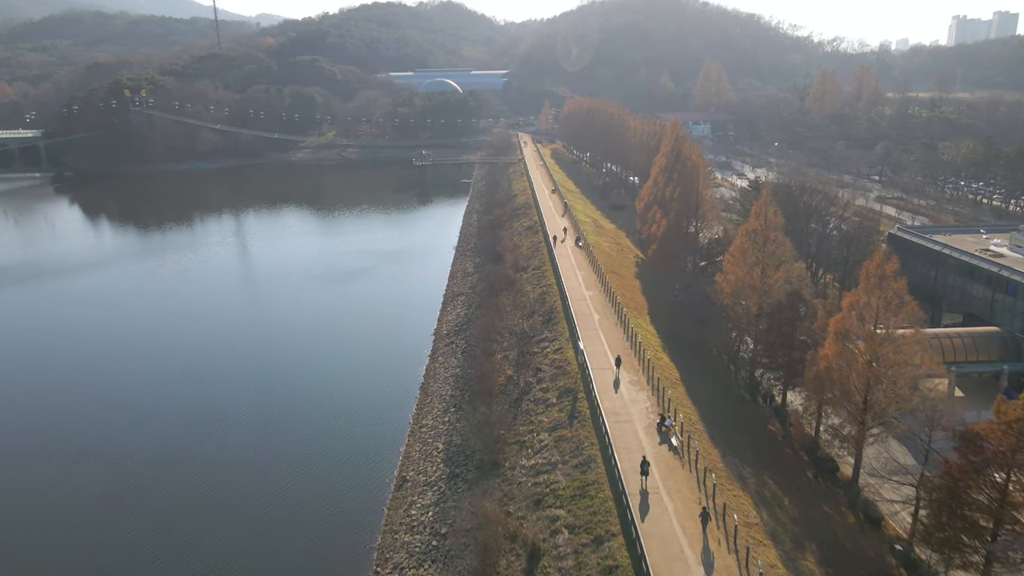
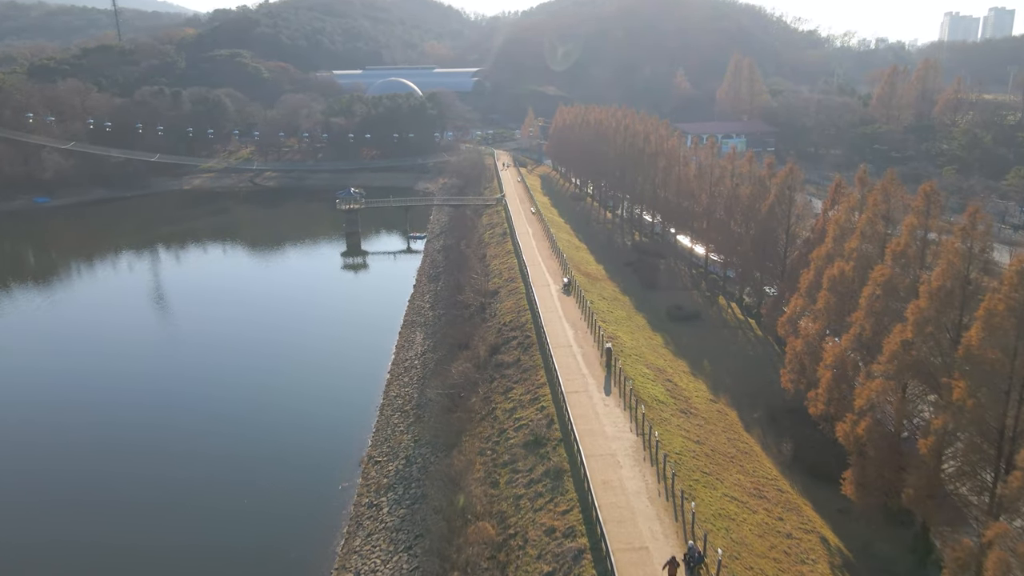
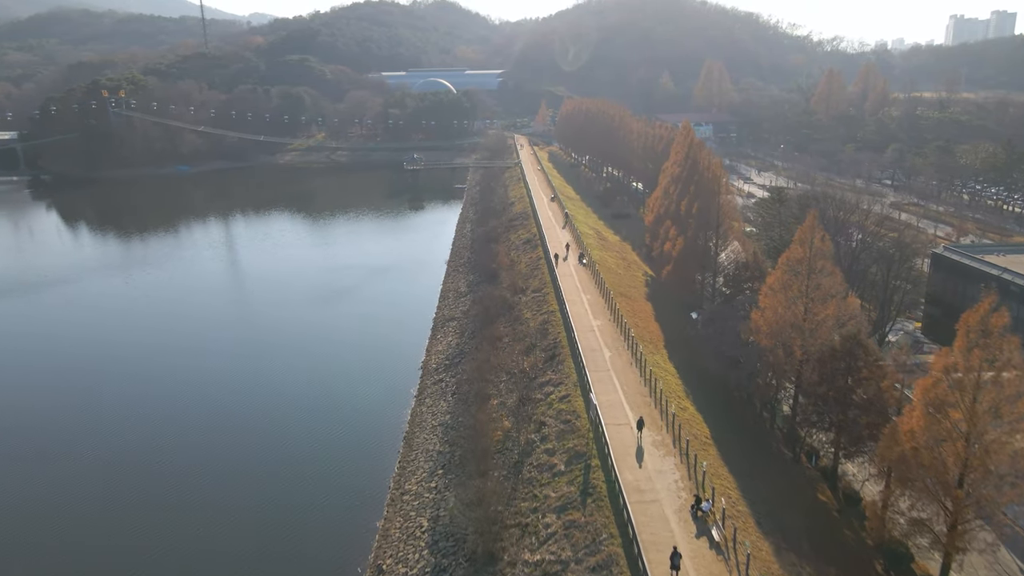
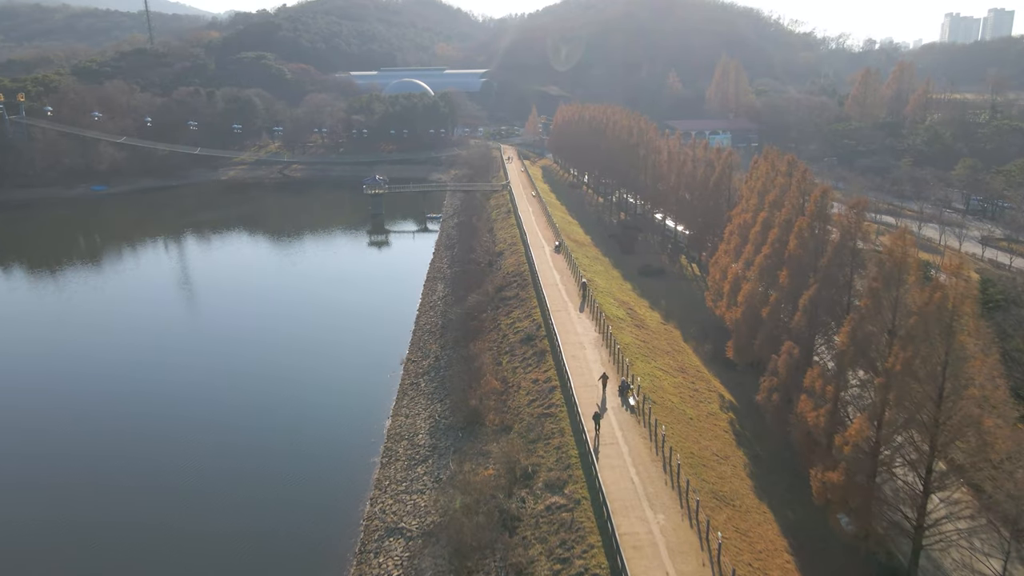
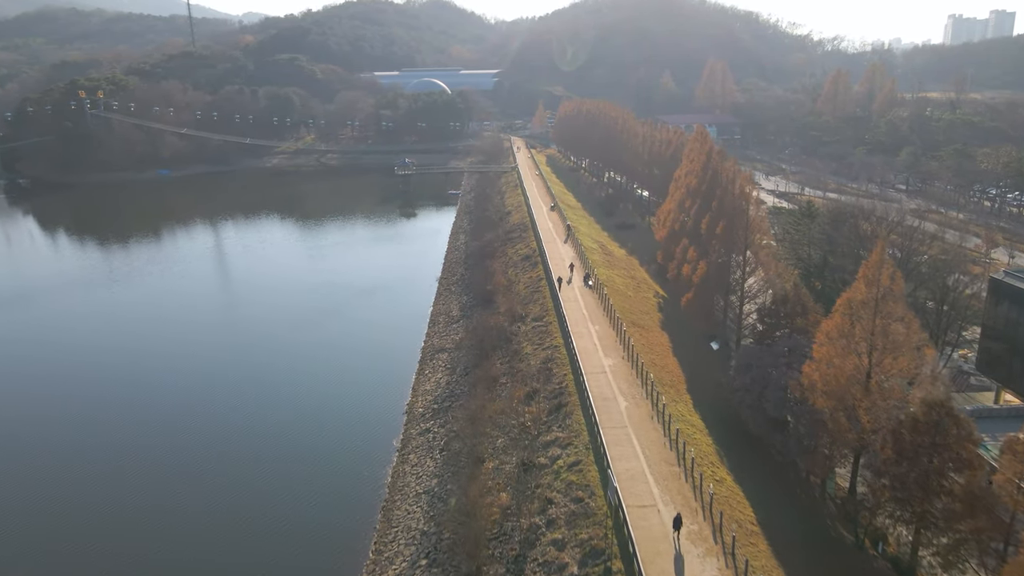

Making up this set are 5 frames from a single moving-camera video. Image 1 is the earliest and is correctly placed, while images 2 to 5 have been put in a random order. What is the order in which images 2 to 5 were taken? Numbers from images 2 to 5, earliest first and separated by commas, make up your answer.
3, 5, 4, 2
